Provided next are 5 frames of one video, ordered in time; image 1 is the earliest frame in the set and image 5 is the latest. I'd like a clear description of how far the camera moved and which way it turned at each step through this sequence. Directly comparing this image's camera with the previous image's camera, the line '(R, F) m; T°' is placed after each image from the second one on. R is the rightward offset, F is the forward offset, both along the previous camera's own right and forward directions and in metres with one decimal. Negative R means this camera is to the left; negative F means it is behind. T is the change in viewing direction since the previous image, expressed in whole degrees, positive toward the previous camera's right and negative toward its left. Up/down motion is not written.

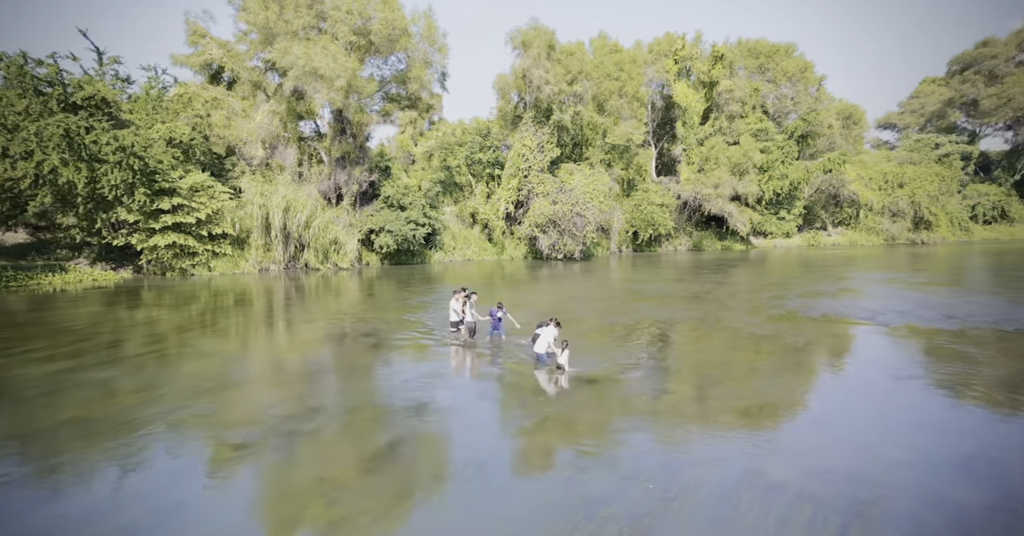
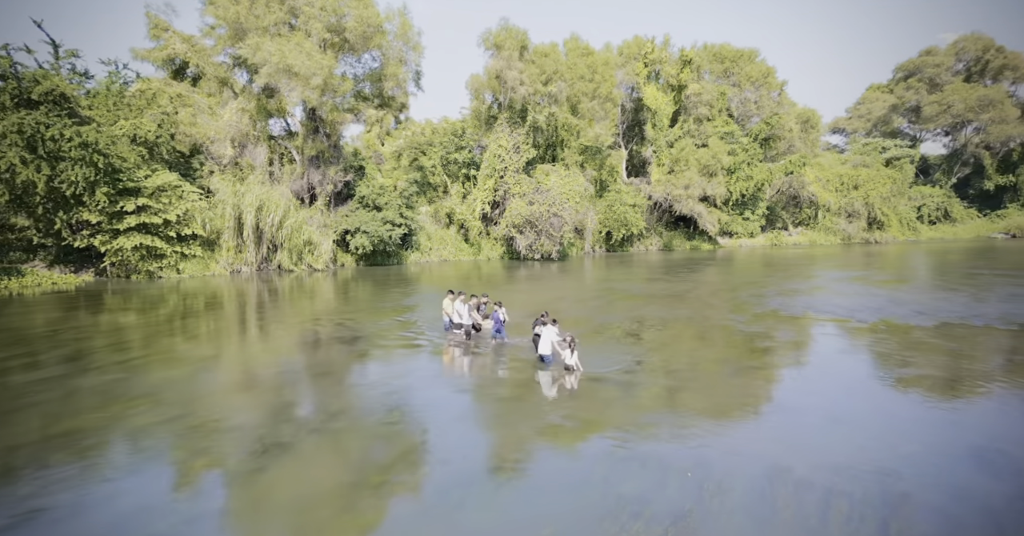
(-0.9, -0.1) m; +4°
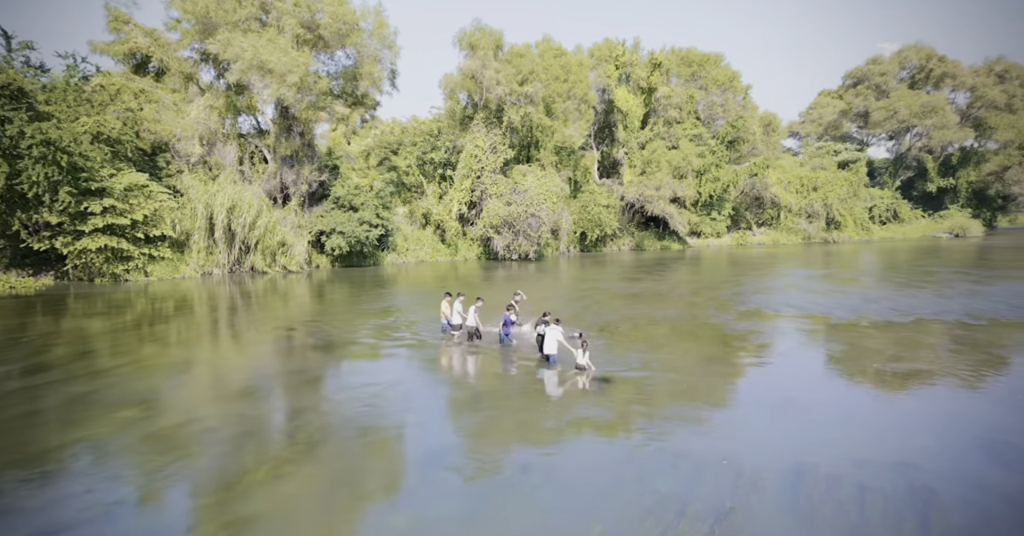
(-0.9, 0.0) m; +4°
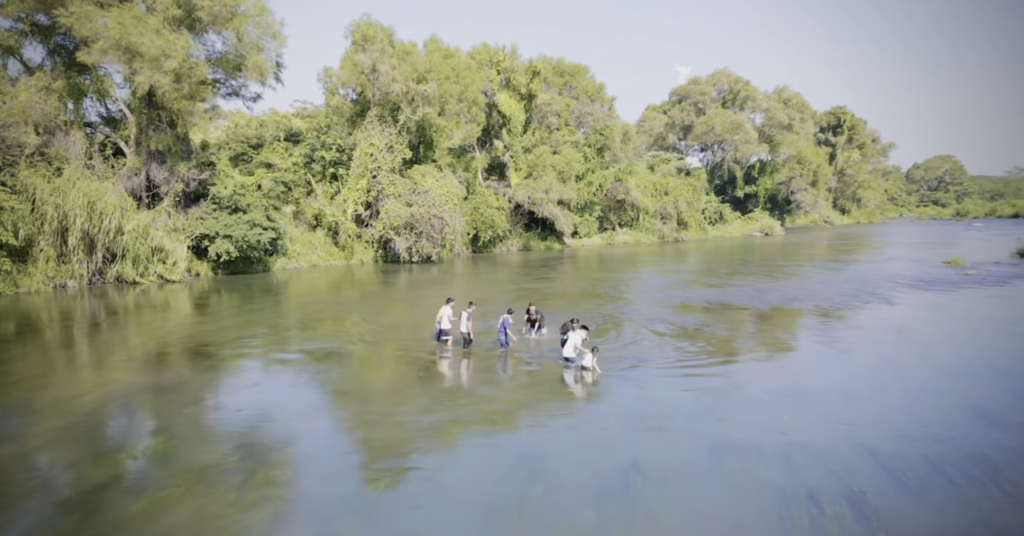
(-3.1, +0.4) m; +16°
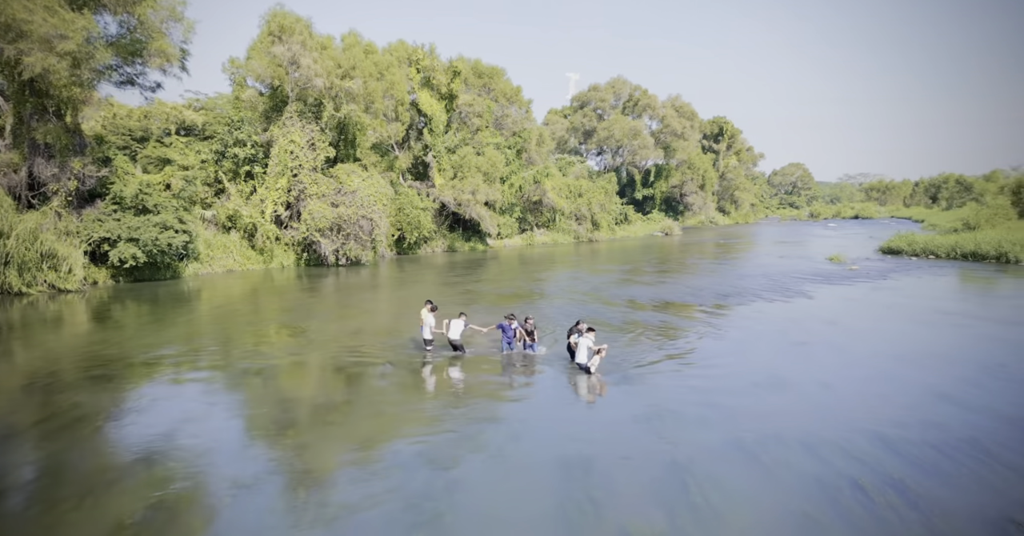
(-1.6, +0.4) m; +10°
